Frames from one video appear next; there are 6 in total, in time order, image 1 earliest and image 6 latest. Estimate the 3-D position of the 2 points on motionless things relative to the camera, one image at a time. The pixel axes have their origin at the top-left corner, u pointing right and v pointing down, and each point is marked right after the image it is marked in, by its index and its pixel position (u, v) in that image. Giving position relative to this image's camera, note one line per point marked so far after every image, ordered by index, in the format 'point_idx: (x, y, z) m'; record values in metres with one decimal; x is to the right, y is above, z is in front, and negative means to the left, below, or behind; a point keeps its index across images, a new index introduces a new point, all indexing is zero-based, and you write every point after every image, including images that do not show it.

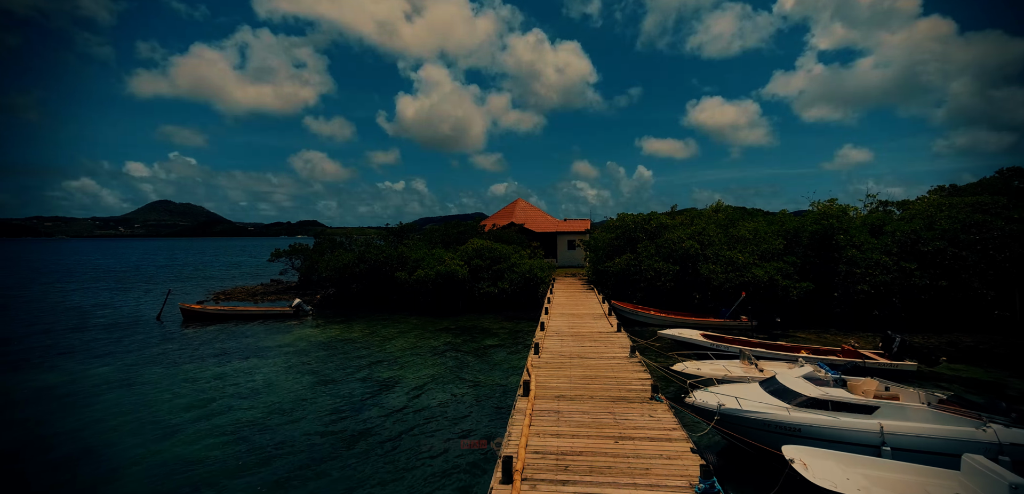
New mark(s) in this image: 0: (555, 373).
0: (+1.4, -4.1, +14.7) m
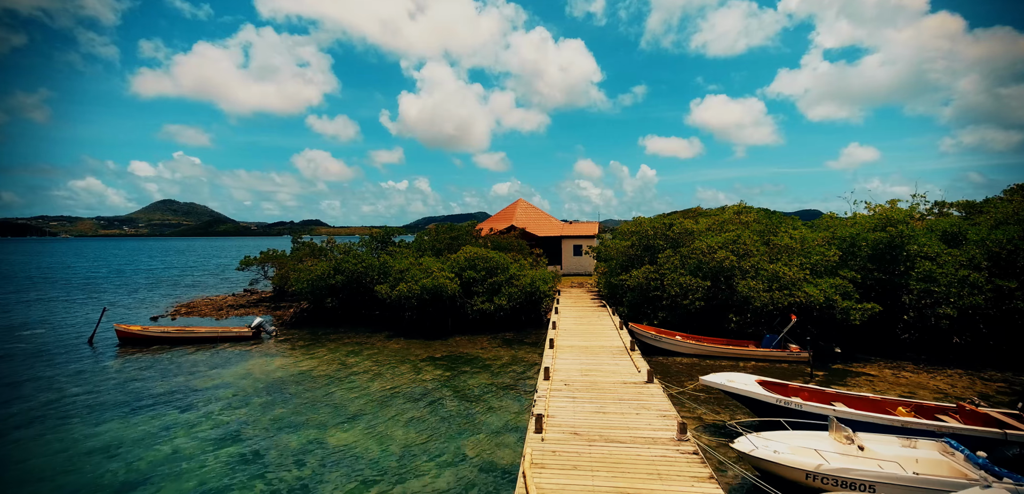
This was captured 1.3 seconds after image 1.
0: (+1.2, -4.9, +9.3) m
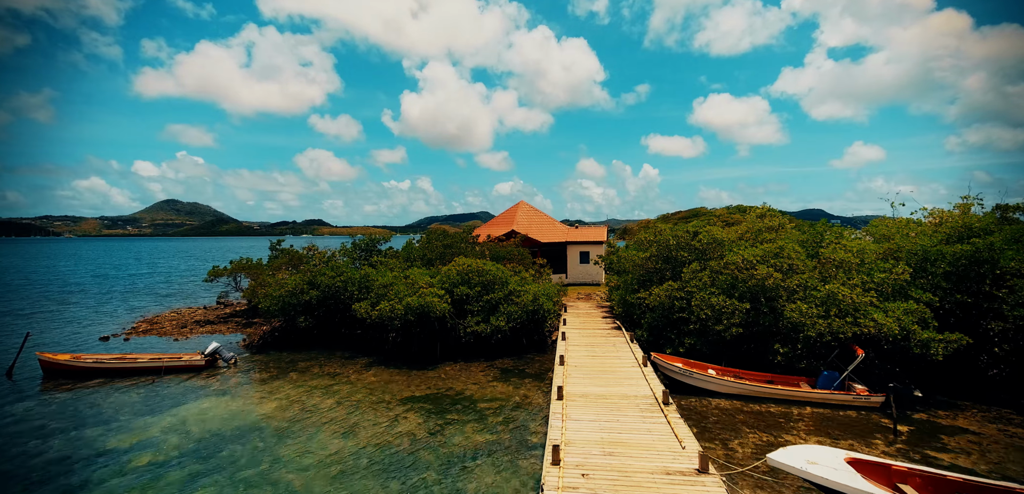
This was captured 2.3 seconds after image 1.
0: (+1.0, -5.6, +4.8) m
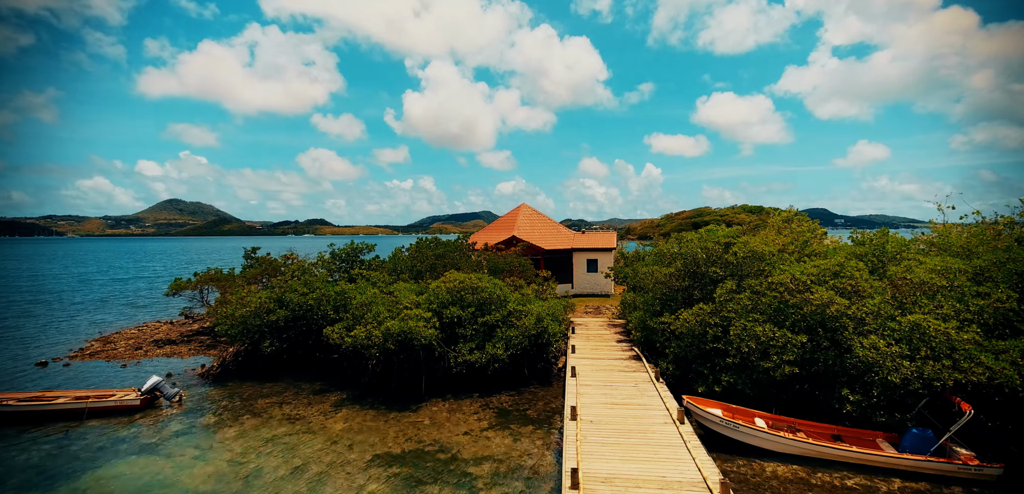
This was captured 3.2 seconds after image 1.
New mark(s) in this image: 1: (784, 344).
0: (+0.8, -6.4, +0.4) m
1: (+11.0, -3.9, +18.1) m
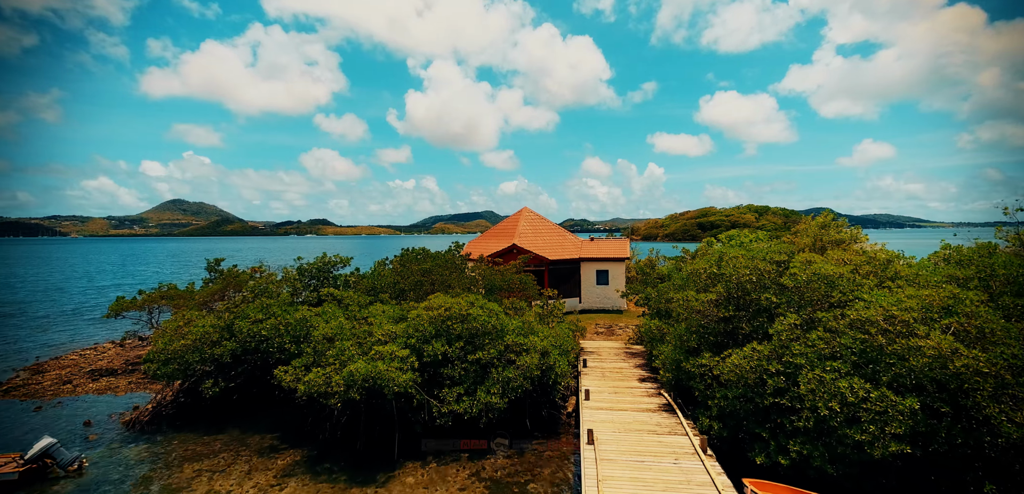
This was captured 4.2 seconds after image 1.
0: (+0.6, -7.3, -4.6) m
1: (+10.8, -4.7, +13.0) m
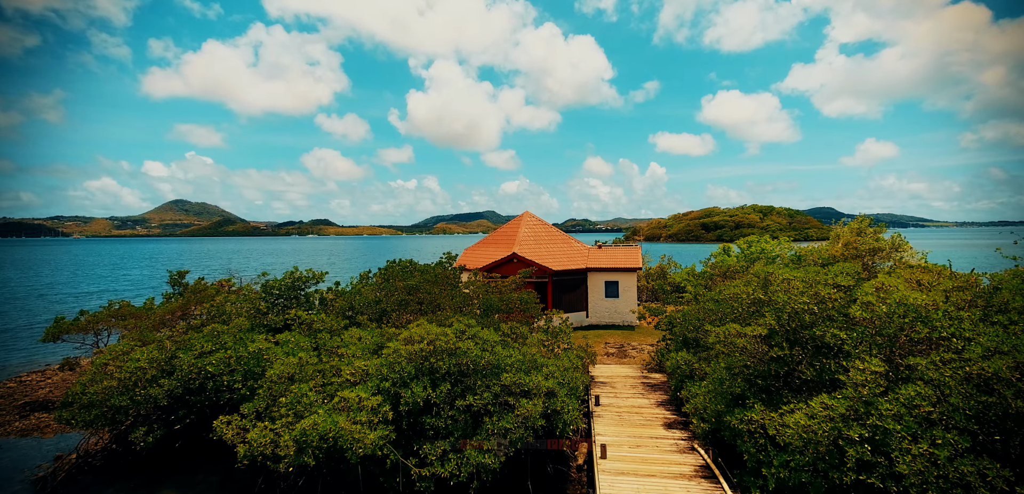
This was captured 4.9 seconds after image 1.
0: (+0.5, -8.0, -8.5) m
1: (+10.8, -5.4, +9.1) m
